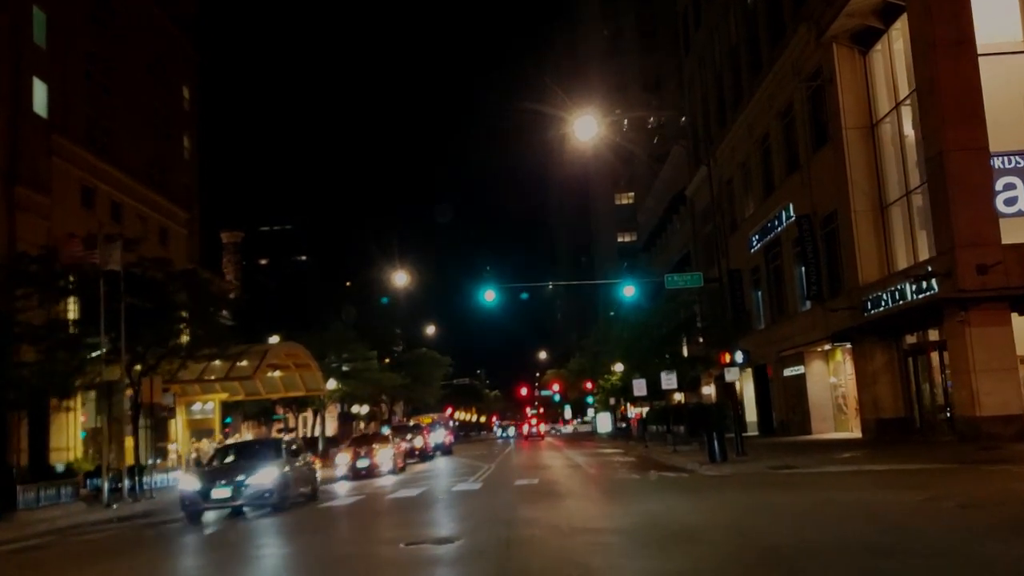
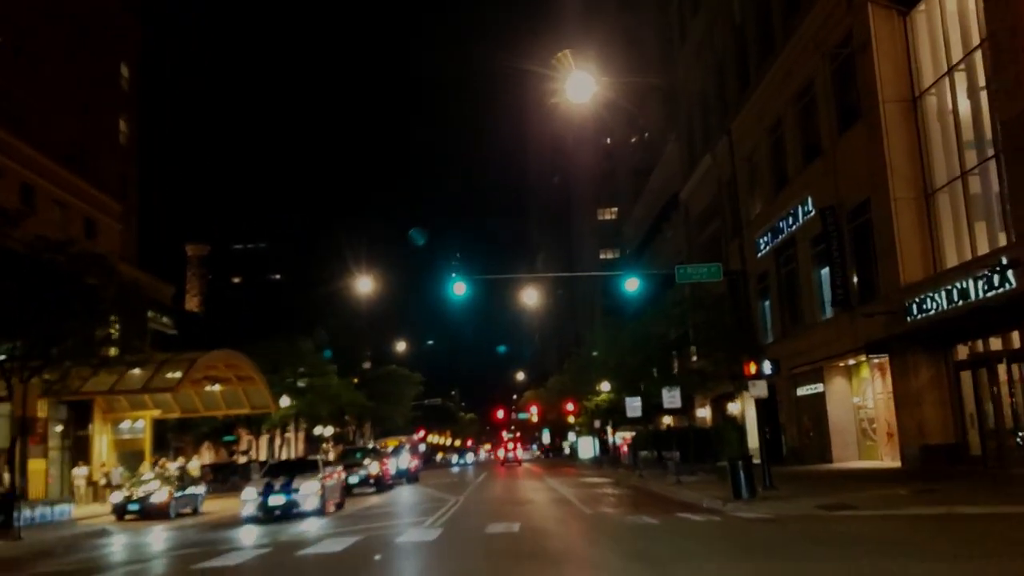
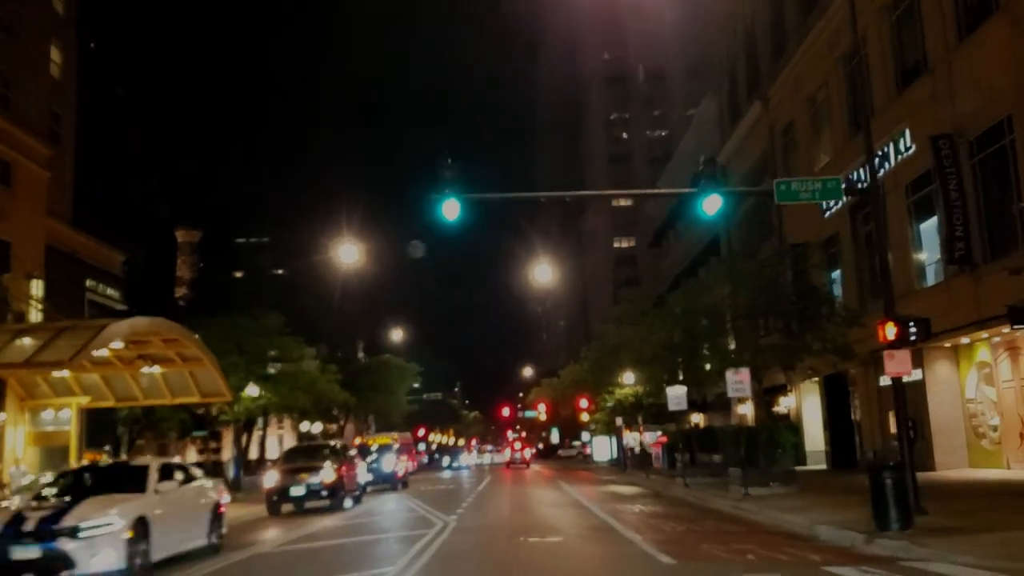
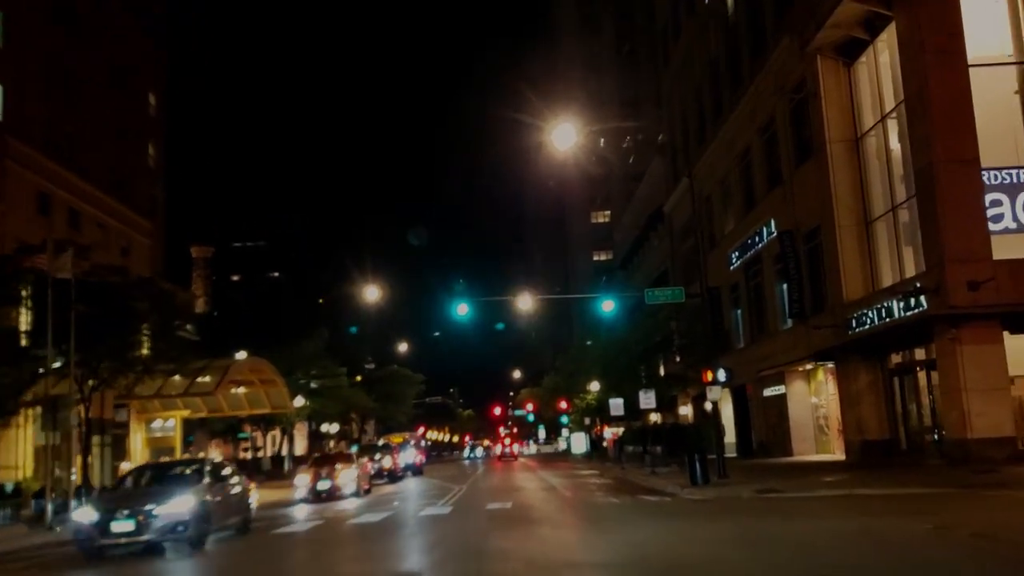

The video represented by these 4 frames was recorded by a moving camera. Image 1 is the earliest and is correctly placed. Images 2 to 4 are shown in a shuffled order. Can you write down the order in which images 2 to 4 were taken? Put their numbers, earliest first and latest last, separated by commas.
4, 2, 3
